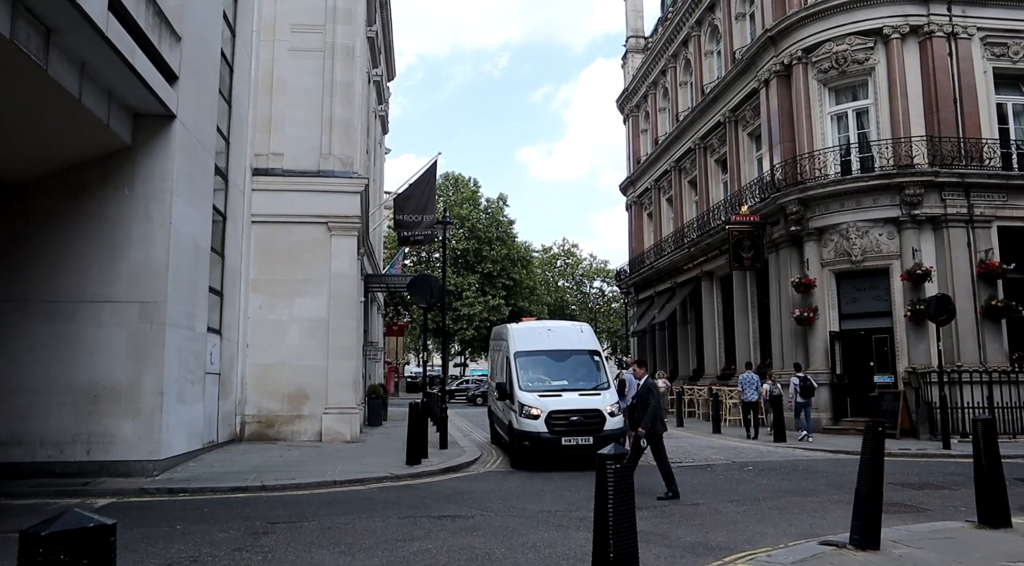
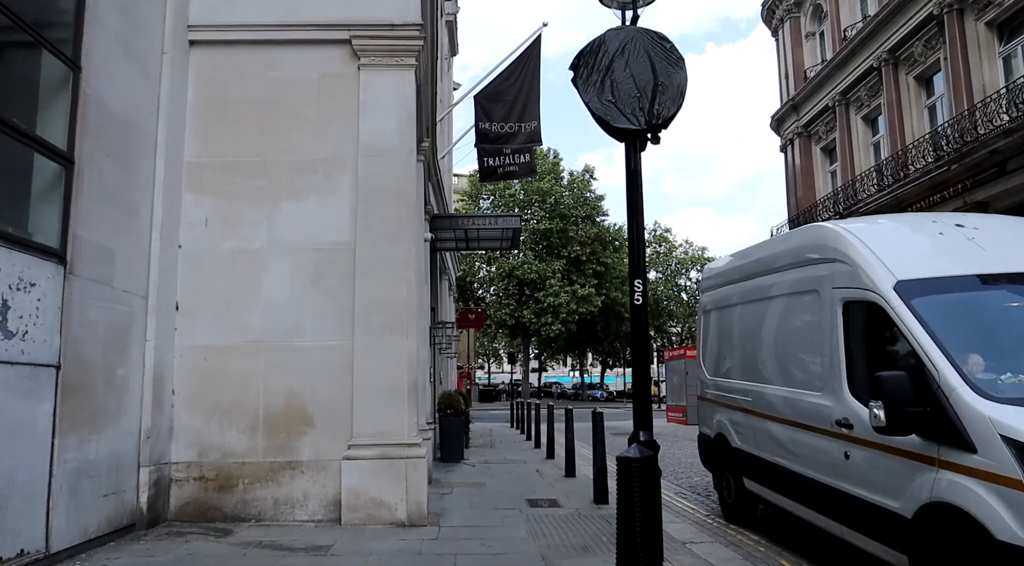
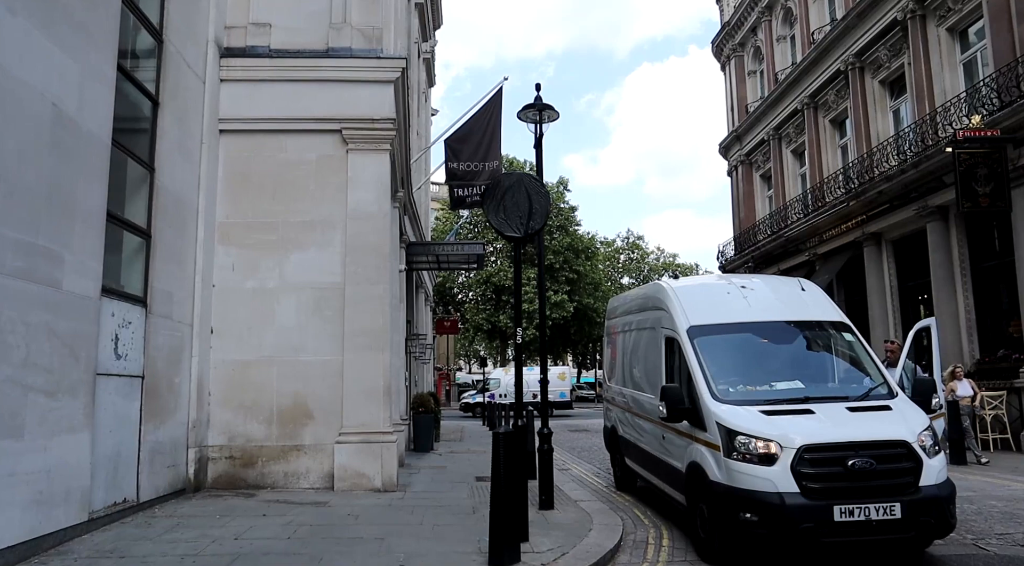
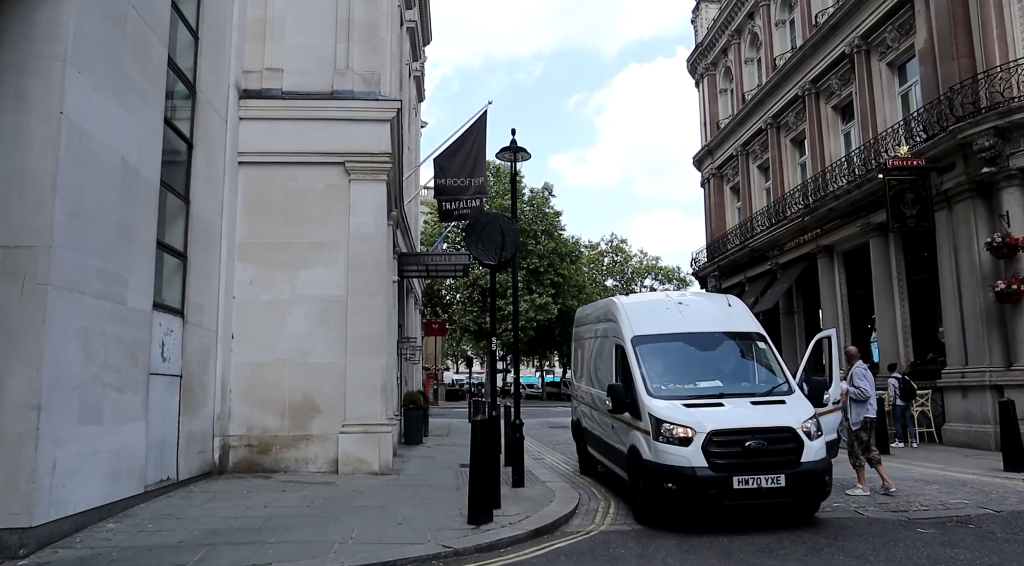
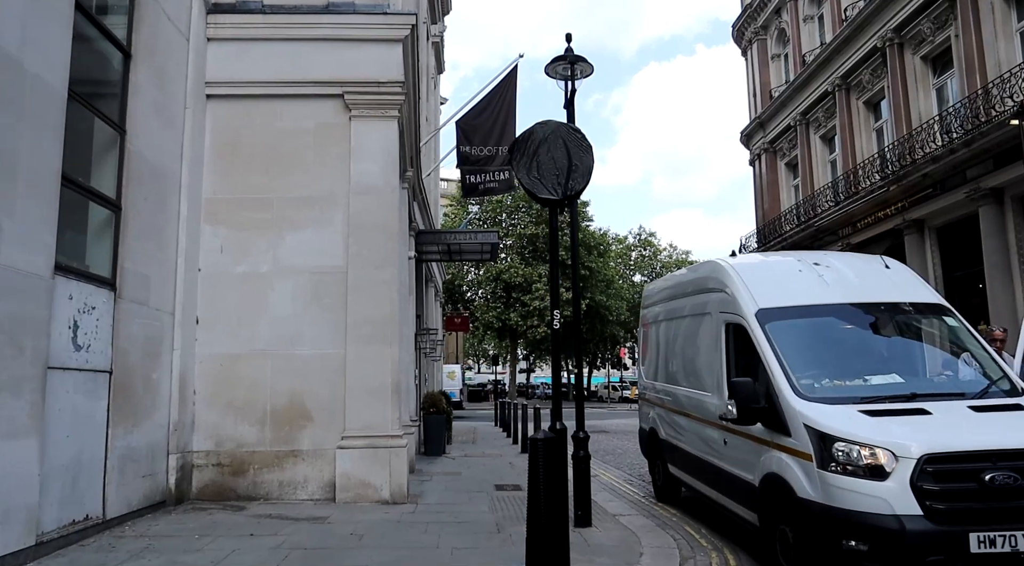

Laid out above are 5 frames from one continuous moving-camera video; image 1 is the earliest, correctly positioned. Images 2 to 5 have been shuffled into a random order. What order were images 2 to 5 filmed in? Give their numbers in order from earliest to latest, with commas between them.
4, 3, 5, 2
